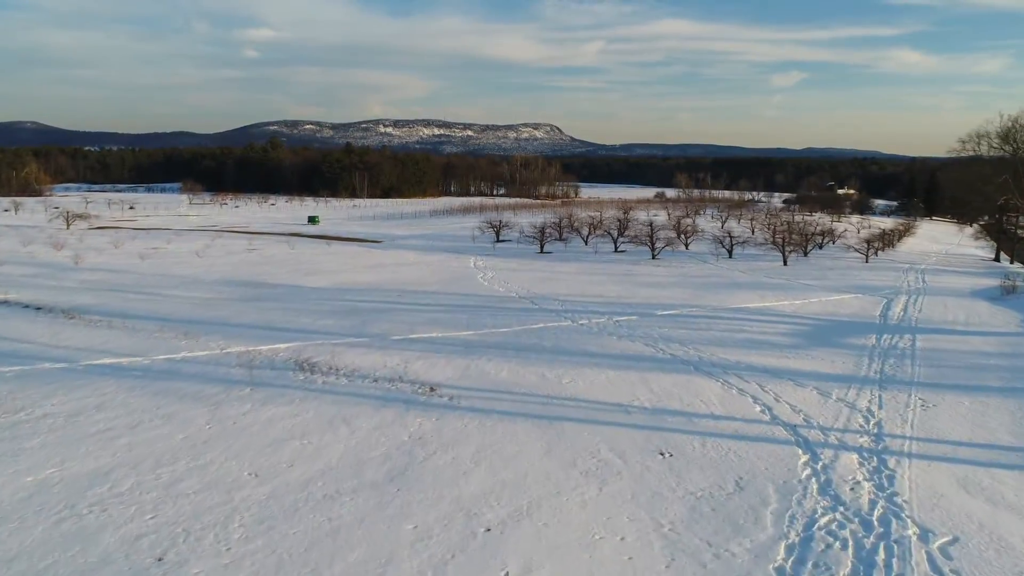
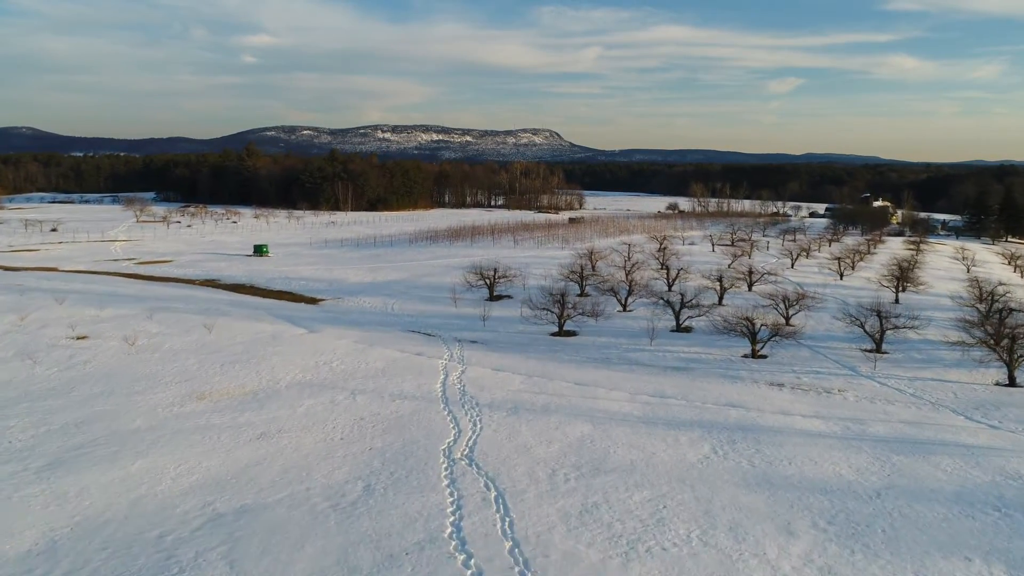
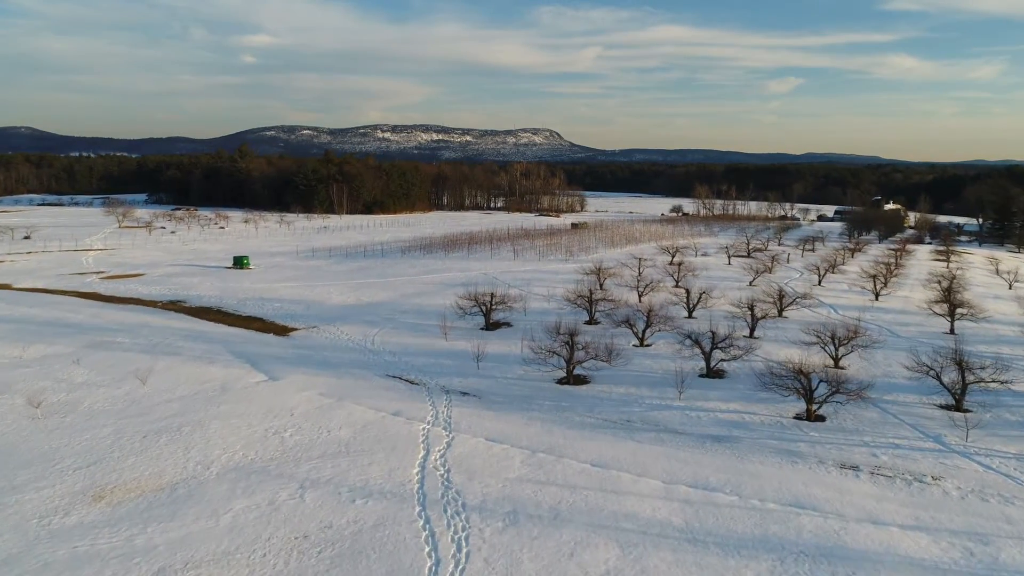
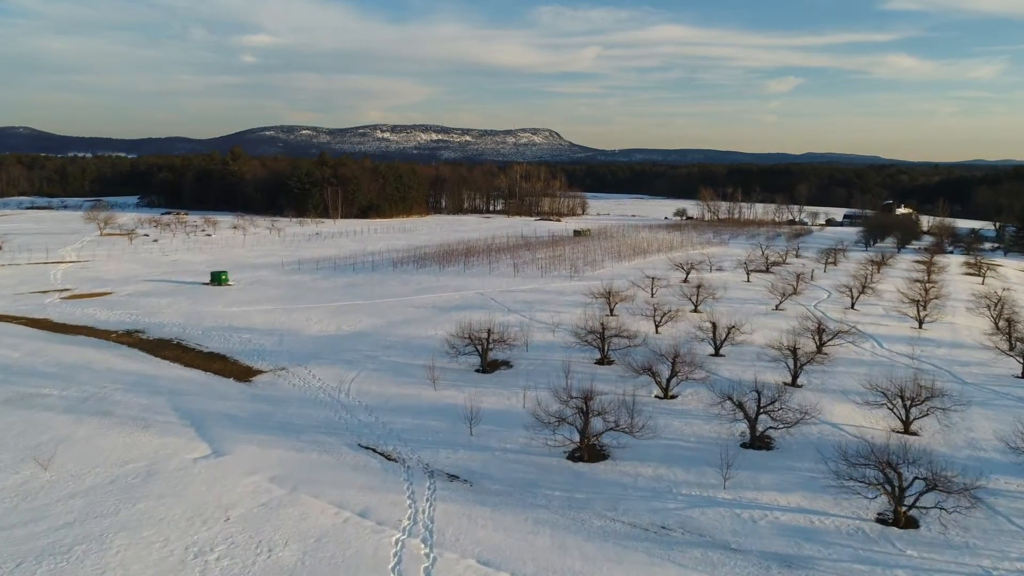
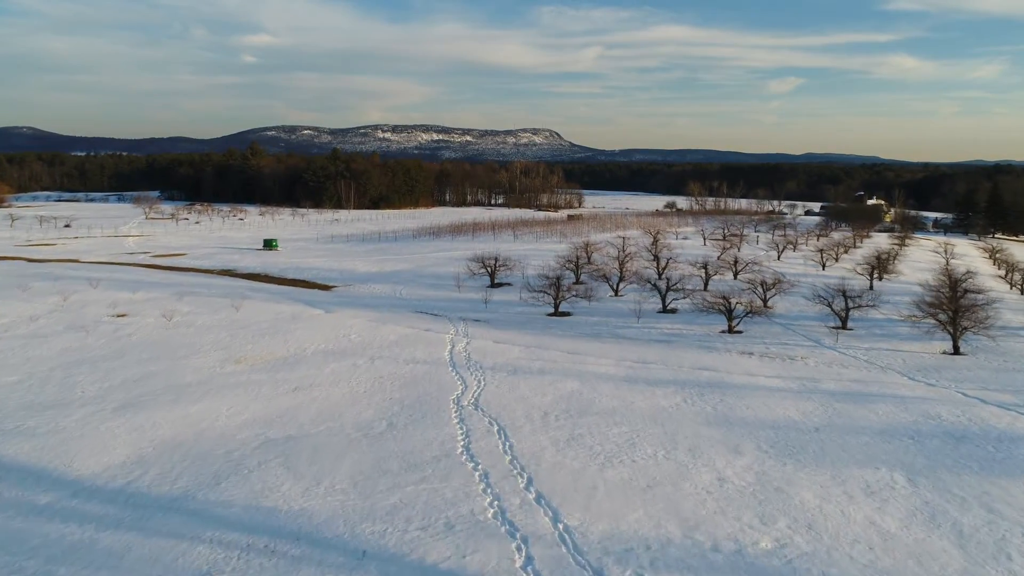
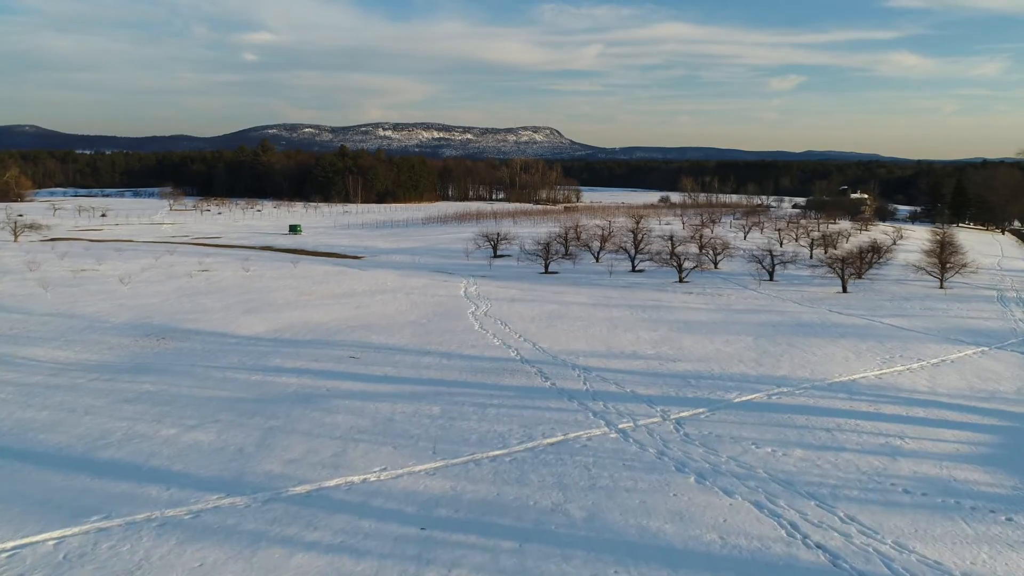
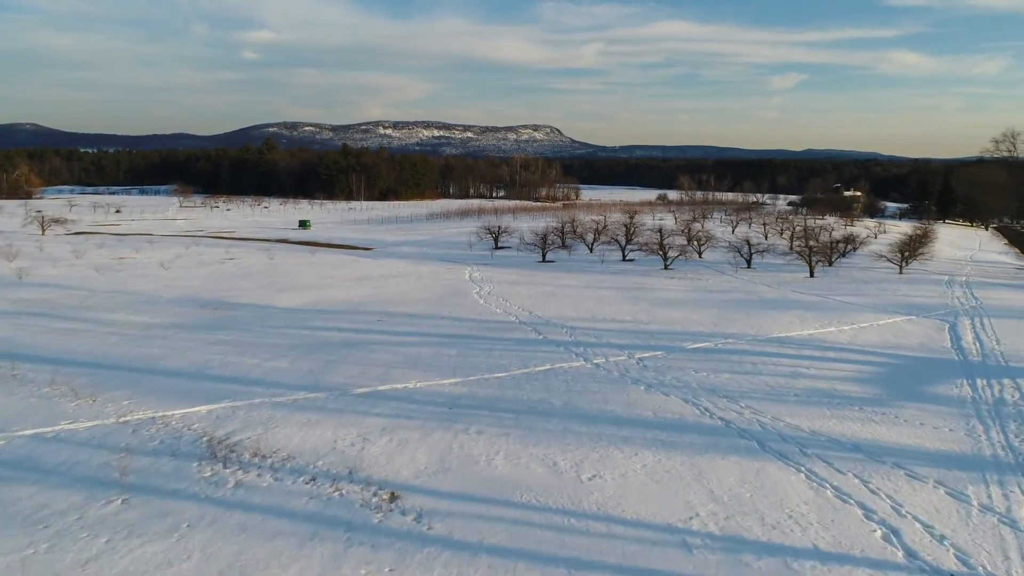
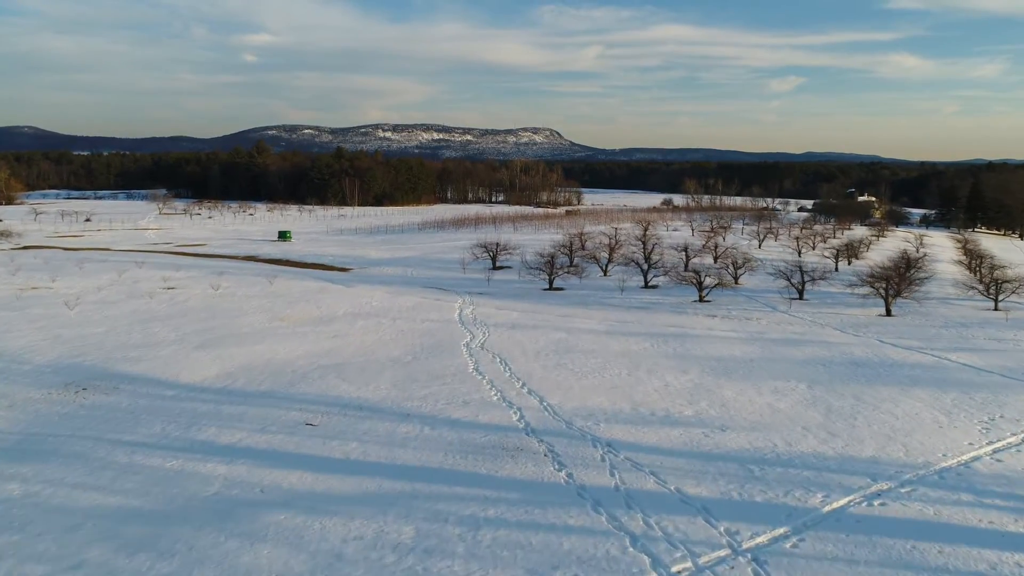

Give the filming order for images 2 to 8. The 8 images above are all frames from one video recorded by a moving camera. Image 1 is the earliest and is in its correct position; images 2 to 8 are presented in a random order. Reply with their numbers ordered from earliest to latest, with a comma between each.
7, 6, 8, 5, 2, 3, 4
